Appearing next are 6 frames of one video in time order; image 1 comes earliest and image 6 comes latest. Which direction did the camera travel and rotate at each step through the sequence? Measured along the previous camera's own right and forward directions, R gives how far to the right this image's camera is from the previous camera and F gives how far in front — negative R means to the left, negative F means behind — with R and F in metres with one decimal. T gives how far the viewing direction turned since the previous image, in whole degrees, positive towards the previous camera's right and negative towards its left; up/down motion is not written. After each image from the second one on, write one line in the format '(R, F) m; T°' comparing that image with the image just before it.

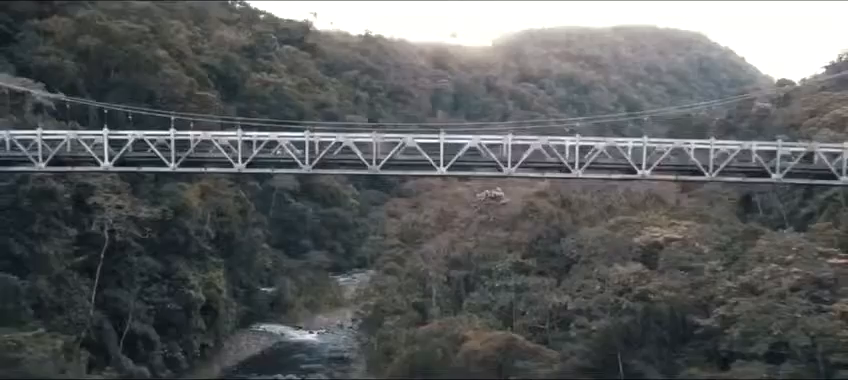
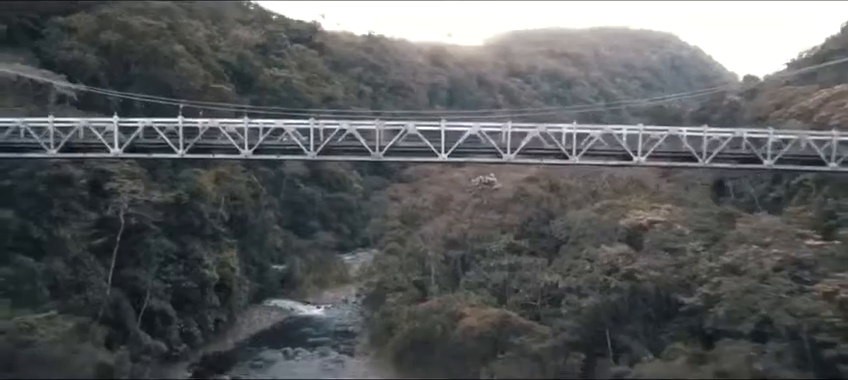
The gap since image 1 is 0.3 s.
(+0.8, -0.7) m; -3°
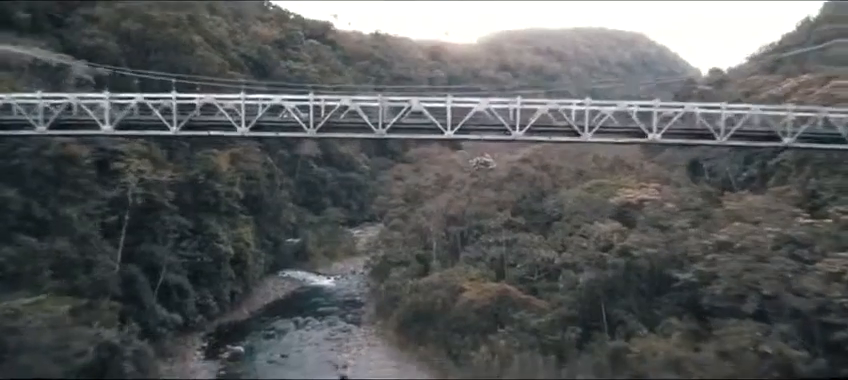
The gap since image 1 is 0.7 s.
(+0.3, -0.4) m; -2°
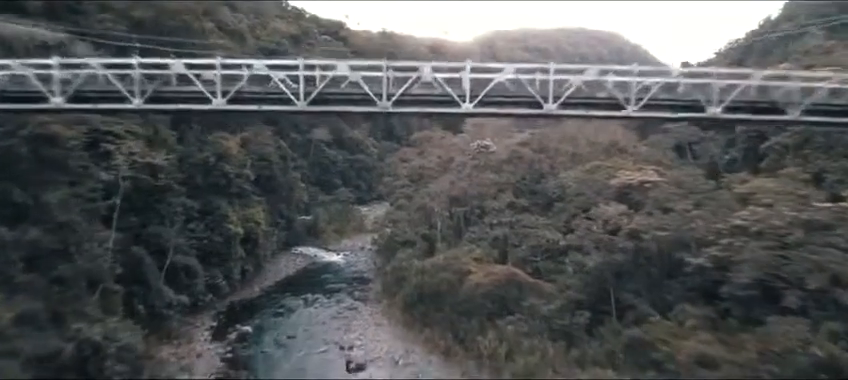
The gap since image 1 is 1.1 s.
(+0.1, +0.3) m; -1°
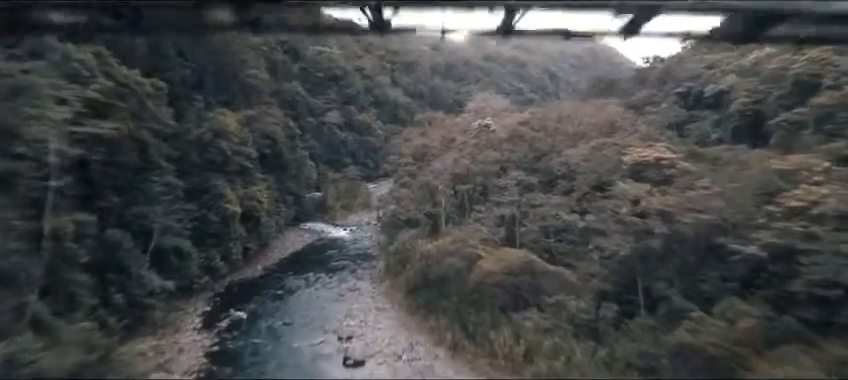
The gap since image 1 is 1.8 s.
(0.0, +1.5) m; -1°
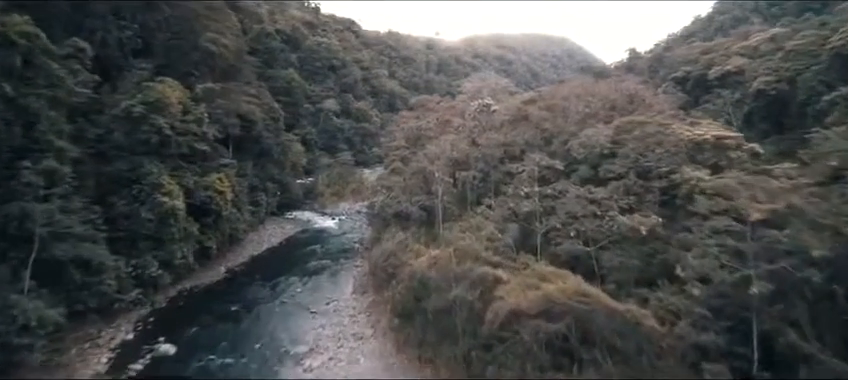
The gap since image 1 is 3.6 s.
(+0.1, +4.7) m; 0°
